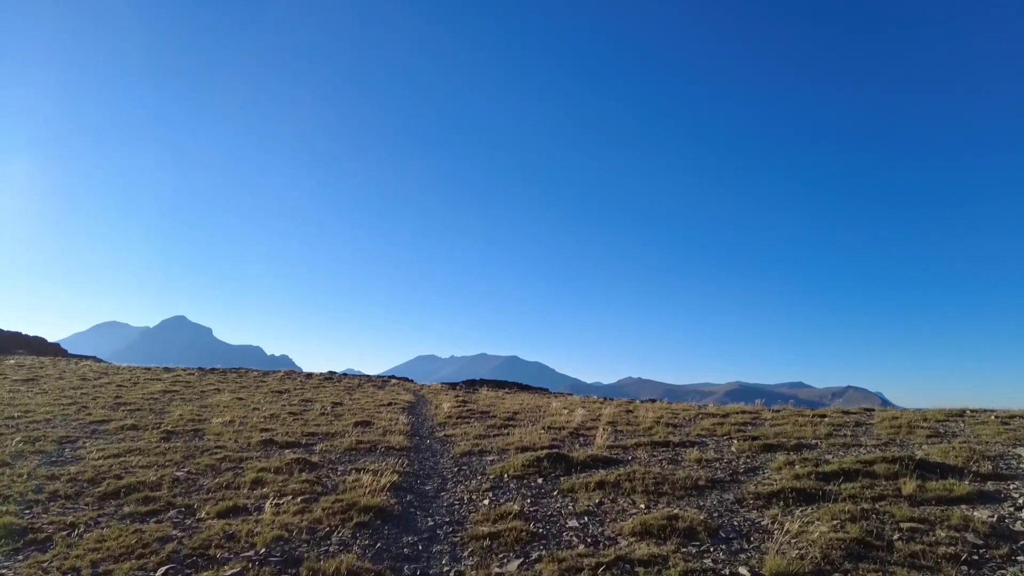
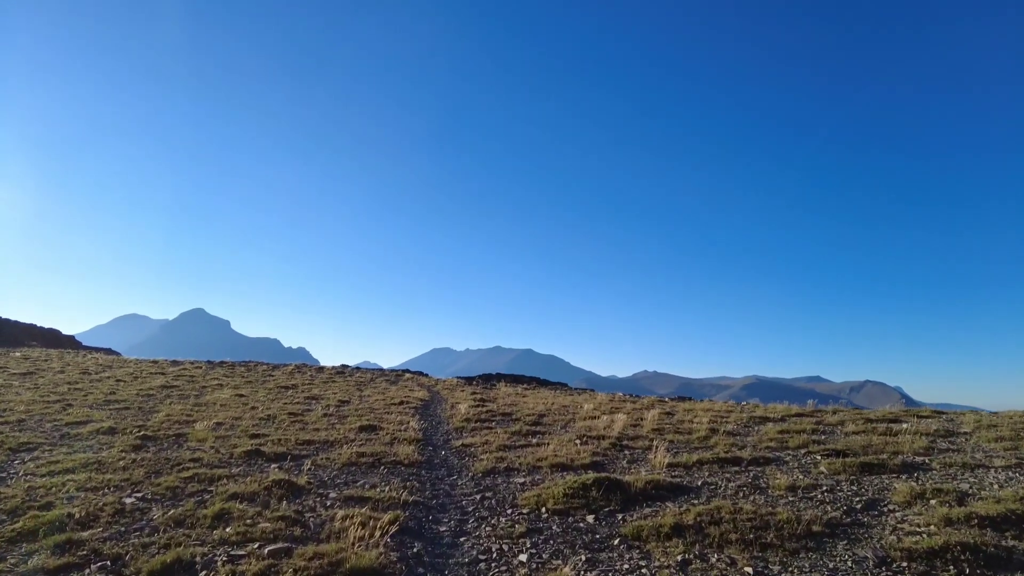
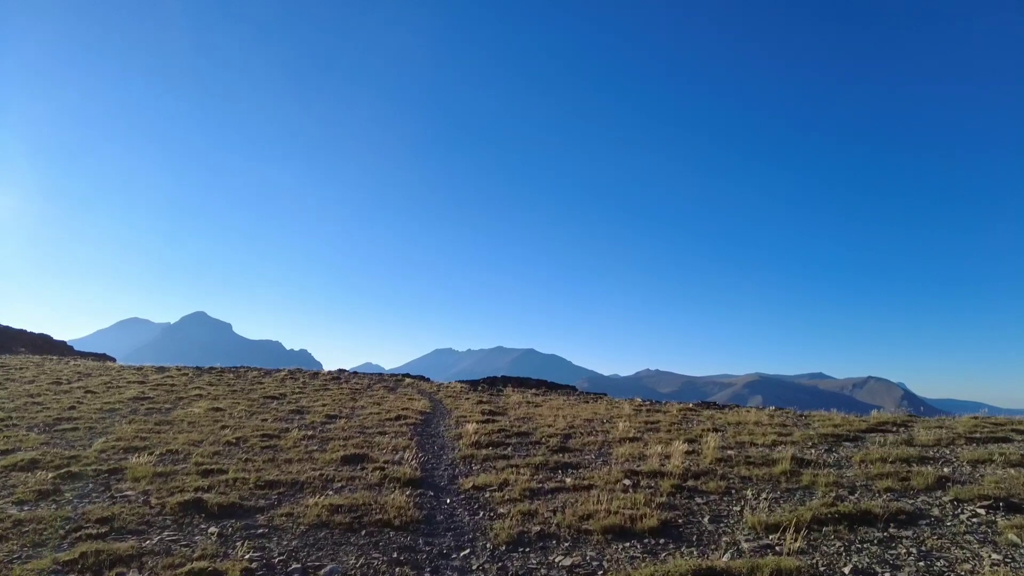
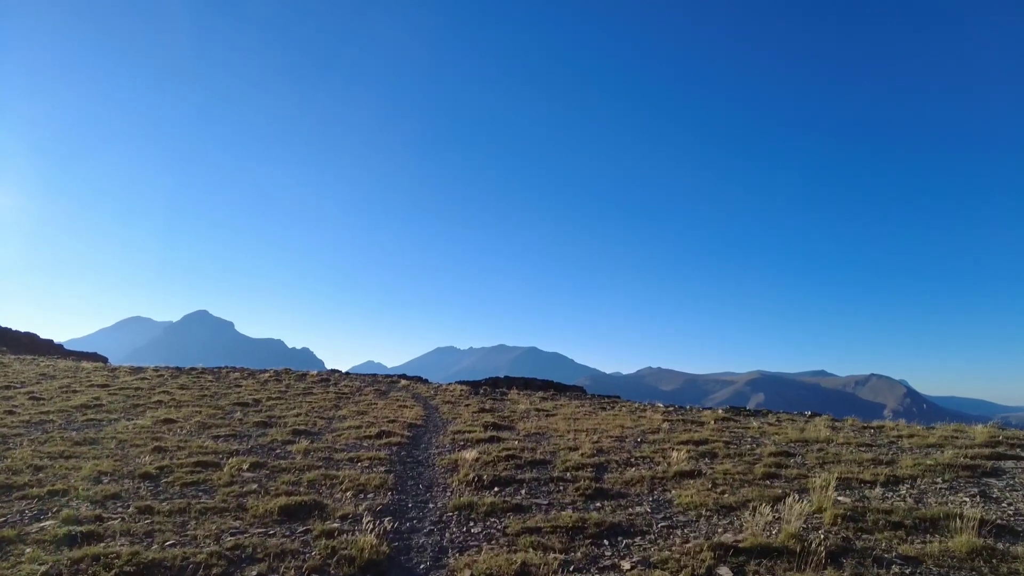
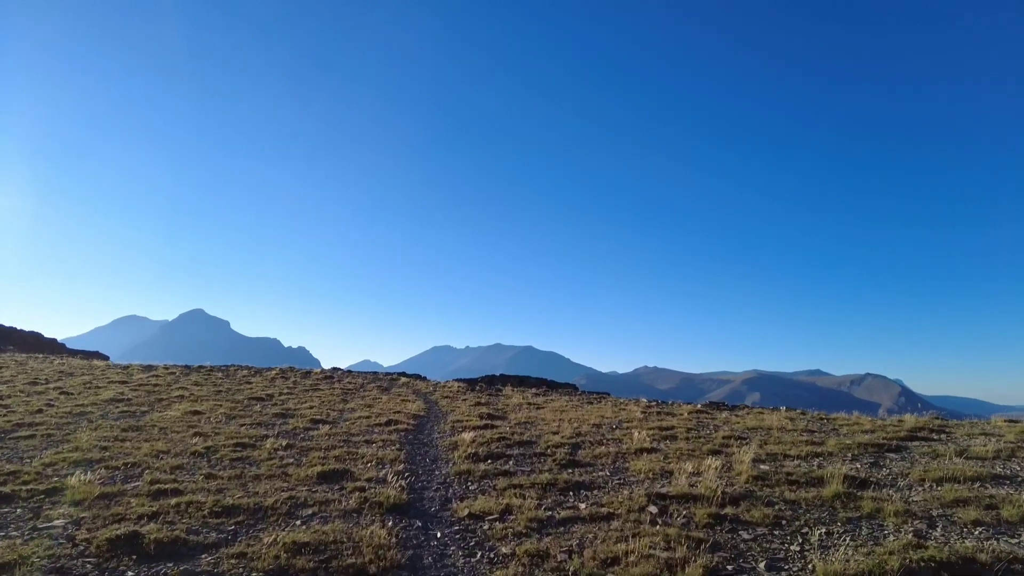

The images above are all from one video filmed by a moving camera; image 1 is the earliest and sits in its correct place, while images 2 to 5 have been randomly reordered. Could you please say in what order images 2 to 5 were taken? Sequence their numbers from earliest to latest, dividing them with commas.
2, 3, 5, 4
